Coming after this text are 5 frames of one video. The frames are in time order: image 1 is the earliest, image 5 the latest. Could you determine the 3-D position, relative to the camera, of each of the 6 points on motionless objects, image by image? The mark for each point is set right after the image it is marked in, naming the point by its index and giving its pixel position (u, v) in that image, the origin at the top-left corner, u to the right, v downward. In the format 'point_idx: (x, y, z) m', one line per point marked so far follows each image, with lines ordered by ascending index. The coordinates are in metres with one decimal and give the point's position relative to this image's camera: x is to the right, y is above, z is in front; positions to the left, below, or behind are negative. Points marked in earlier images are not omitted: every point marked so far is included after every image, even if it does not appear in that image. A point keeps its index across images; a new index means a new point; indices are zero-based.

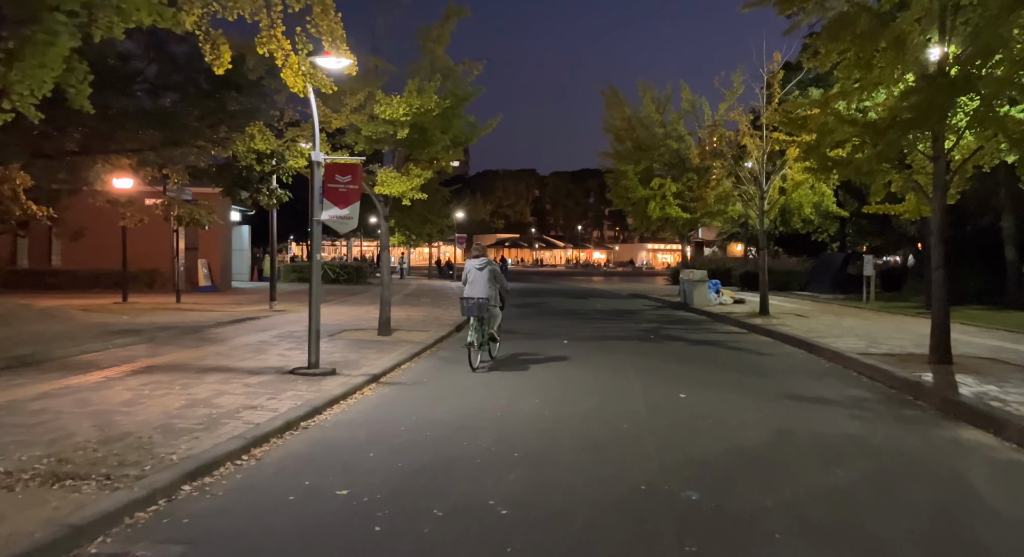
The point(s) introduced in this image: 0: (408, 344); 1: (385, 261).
0: (-2.0, -1.2, +12.6) m
1: (-2.6, +0.4, +13.9) m
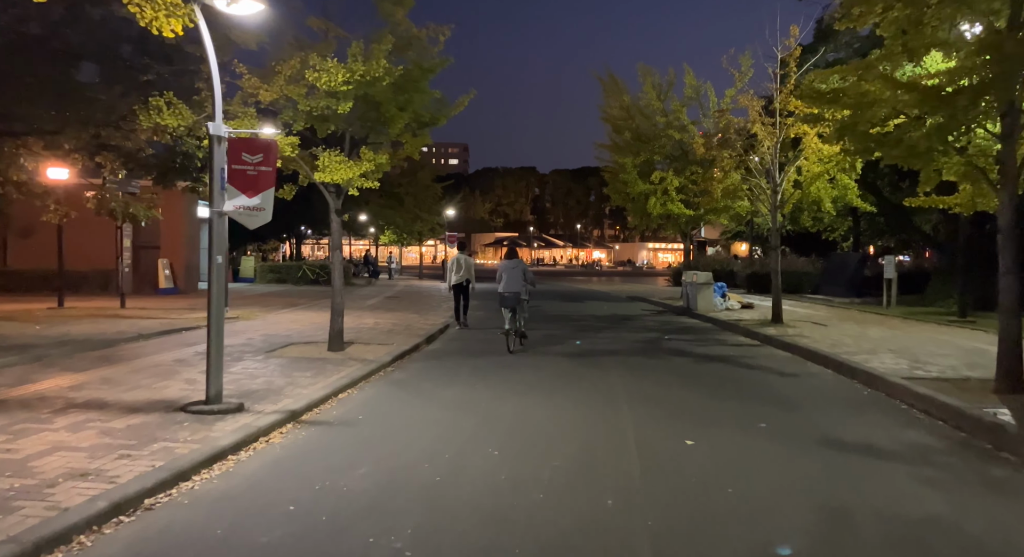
0: (-2.4, -1.3, +10.5) m
1: (-3.1, +0.3, +11.8) m
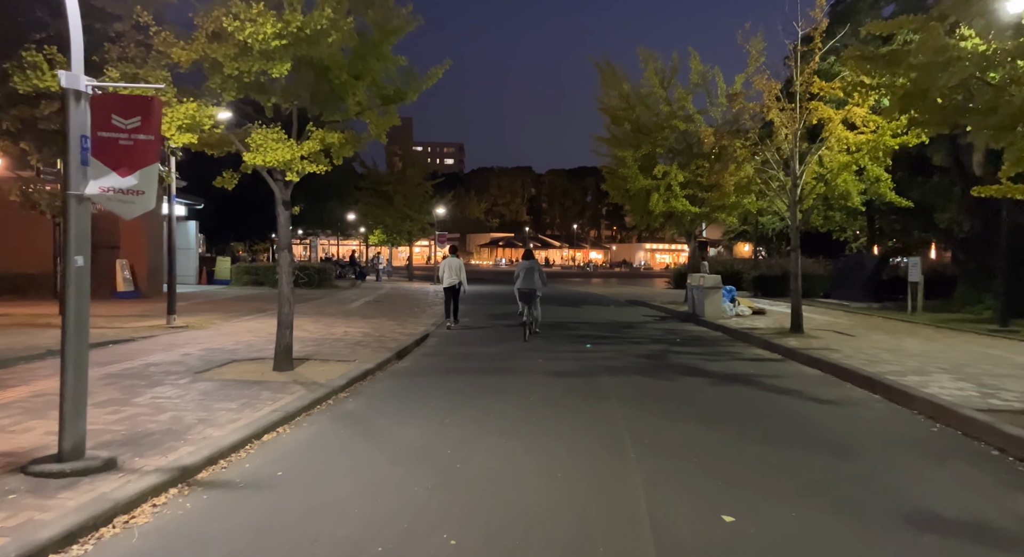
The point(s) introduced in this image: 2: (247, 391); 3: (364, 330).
0: (-2.7, -1.4, +8.6) m
1: (-3.3, +0.2, +9.9) m
2: (-3.3, -1.4, +8.4) m
3: (-3.5, -1.2, +15.7) m
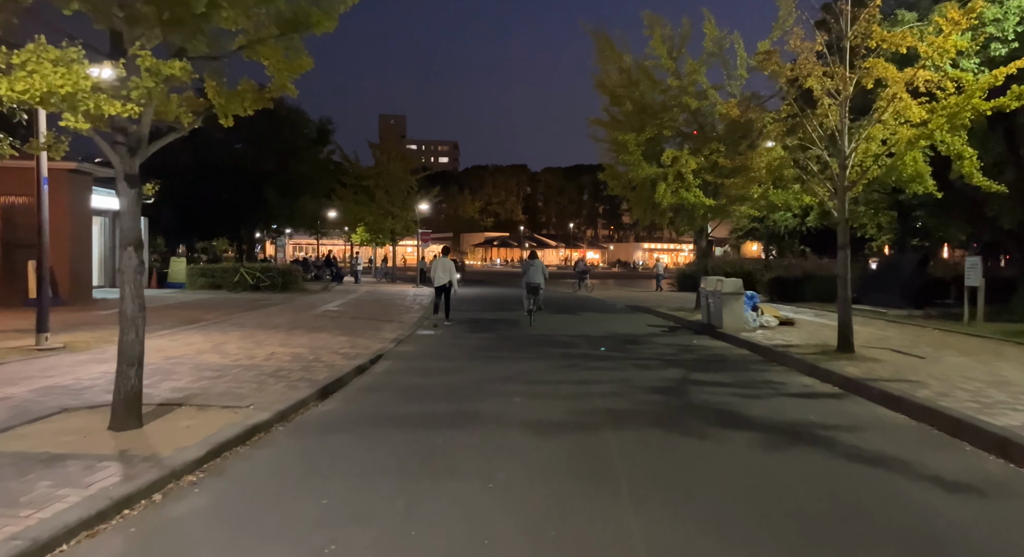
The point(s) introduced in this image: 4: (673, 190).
0: (-3.1, -1.5, +5.3) m
1: (-3.8, +0.1, +6.6) m
2: (-3.7, -1.5, +5.1) m
3: (-3.9, -1.3, +12.4) m
4: (+4.7, +2.5, +19.4) m
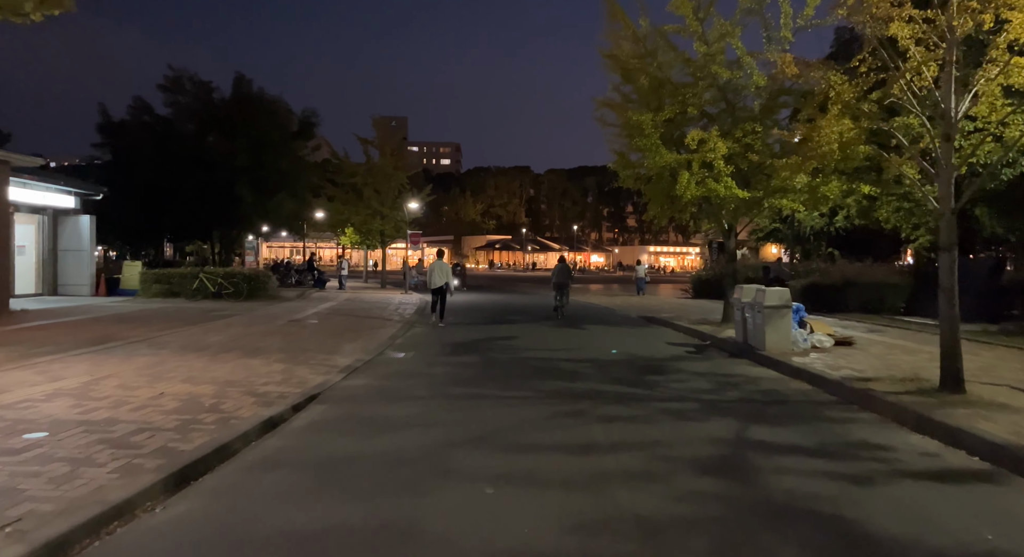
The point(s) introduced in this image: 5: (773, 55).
0: (-3.4, -1.6, +2.0) m
1: (-4.0, 0.0, +3.3) m
2: (-4.0, -1.6, +1.8) m
3: (-4.1, -1.5, +9.1) m
4: (+4.5, +2.3, +16.1) m
5: (+5.4, +4.8, +14.3) m
